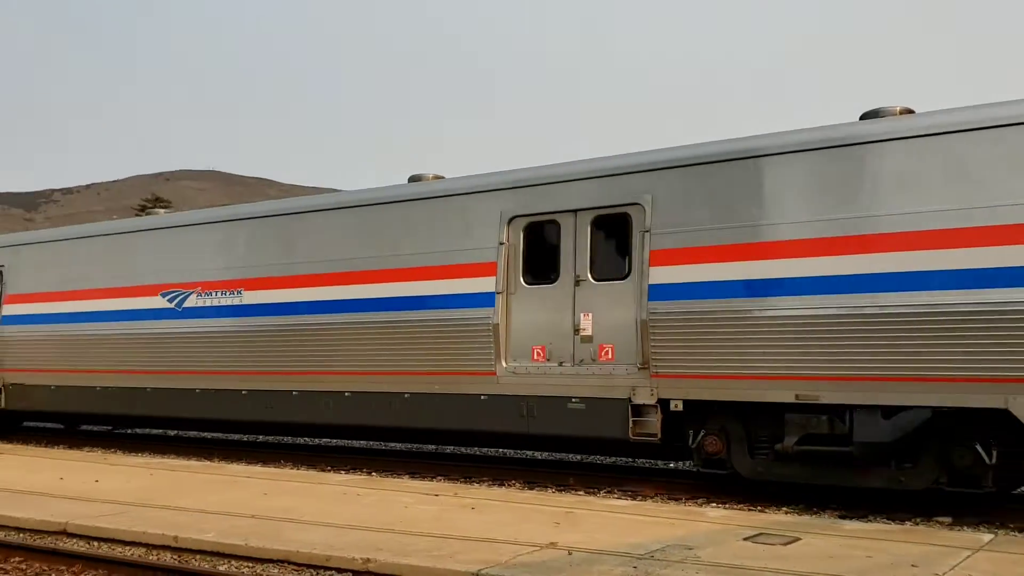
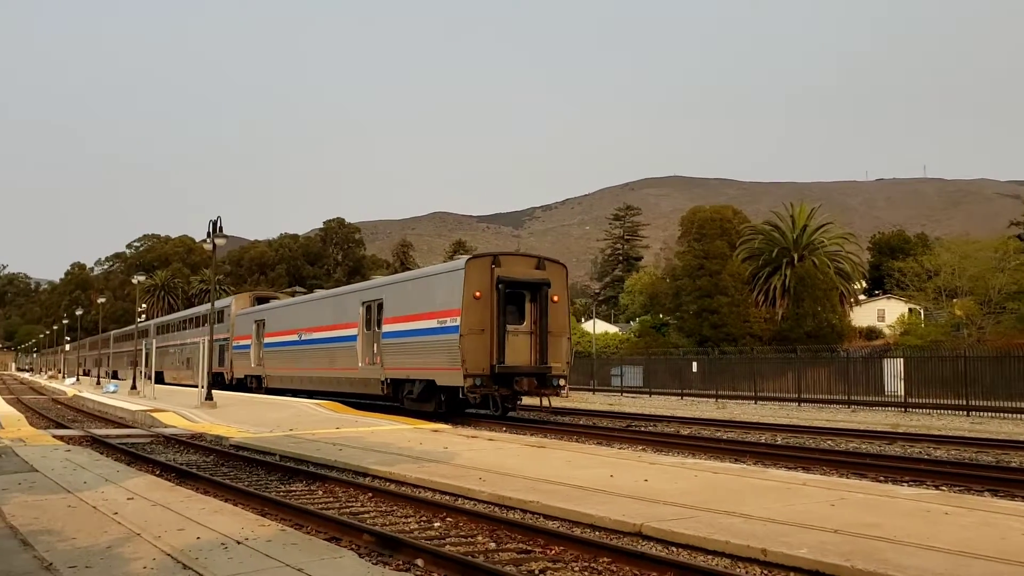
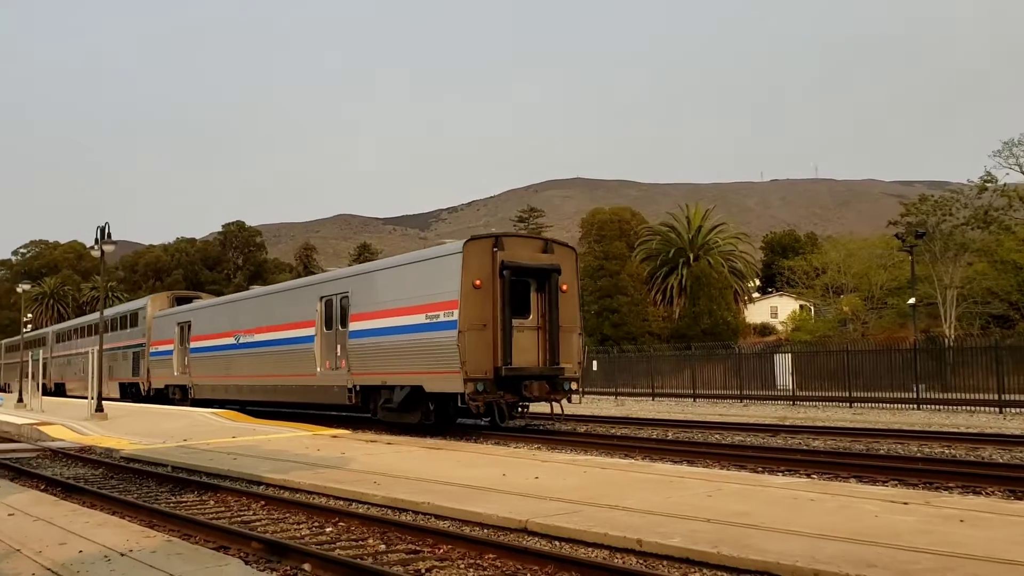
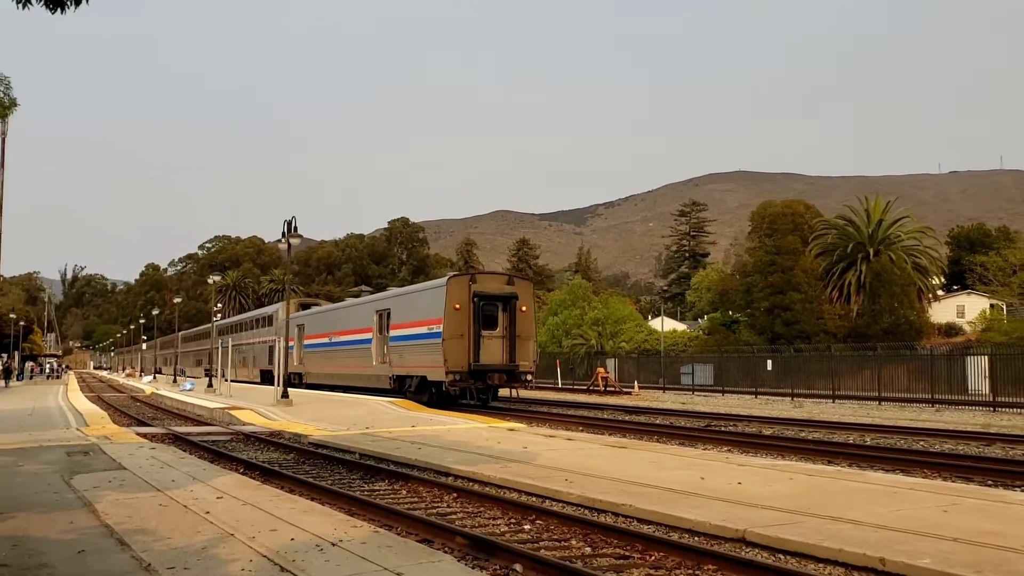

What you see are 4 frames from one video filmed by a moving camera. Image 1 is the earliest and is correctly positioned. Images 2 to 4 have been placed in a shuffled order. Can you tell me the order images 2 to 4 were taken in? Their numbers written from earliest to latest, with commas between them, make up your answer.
3, 2, 4
